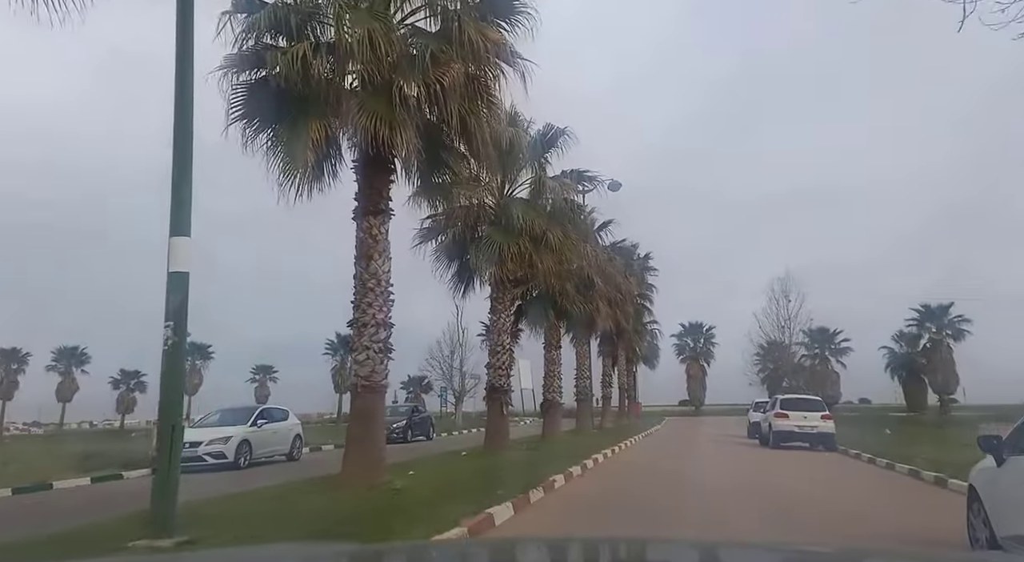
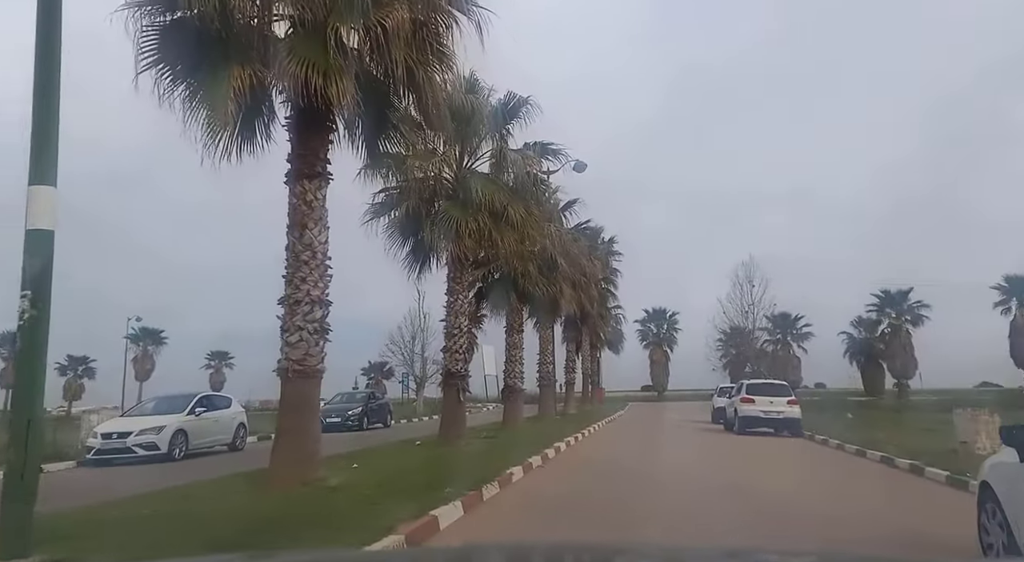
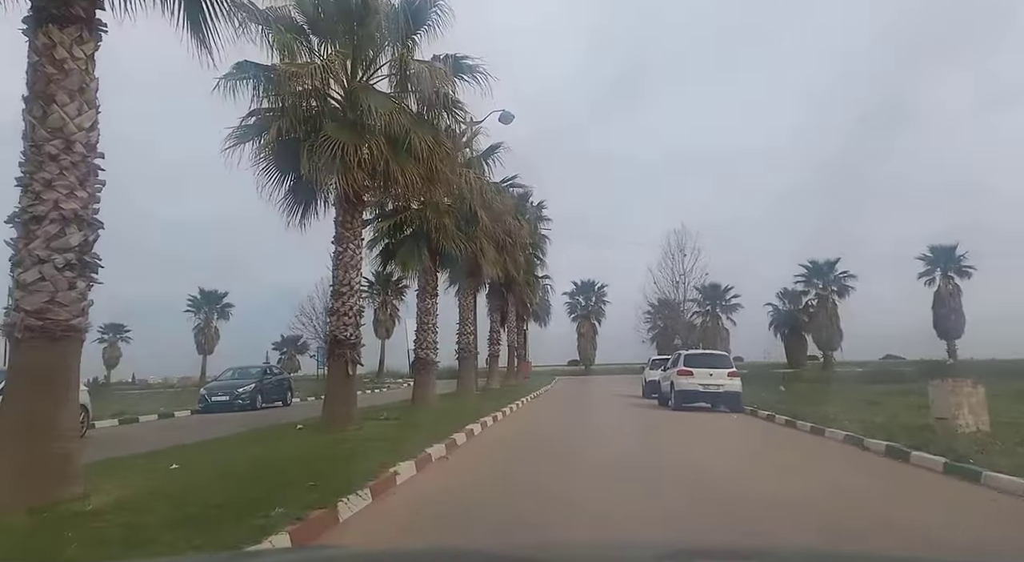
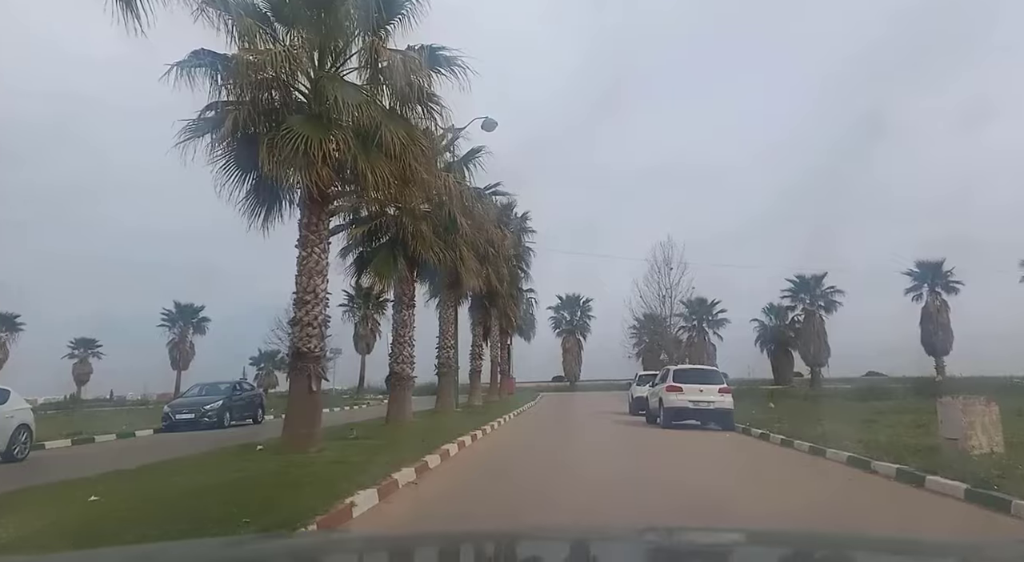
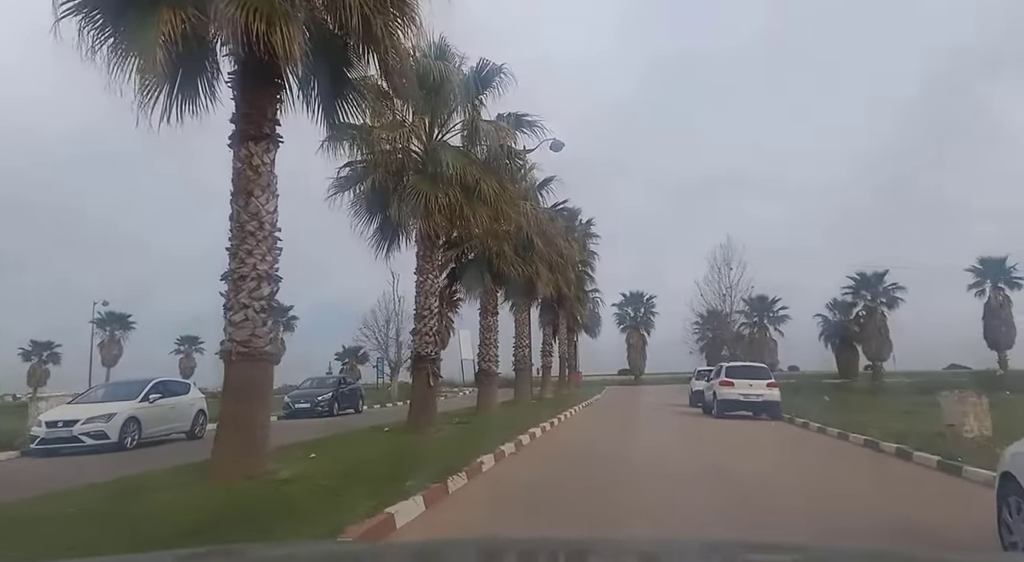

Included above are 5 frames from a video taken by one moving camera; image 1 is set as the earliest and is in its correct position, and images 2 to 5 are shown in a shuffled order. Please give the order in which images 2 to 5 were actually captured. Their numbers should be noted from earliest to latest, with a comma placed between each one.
2, 5, 3, 4
